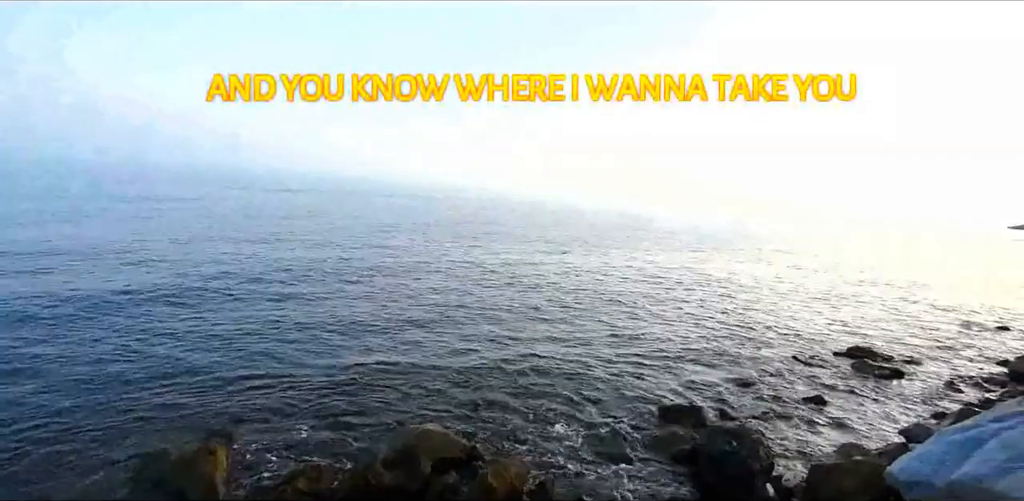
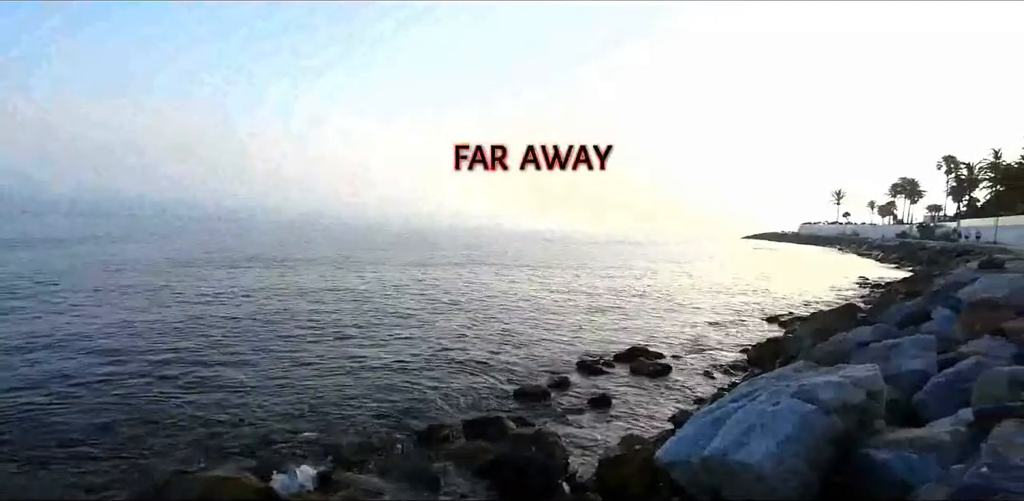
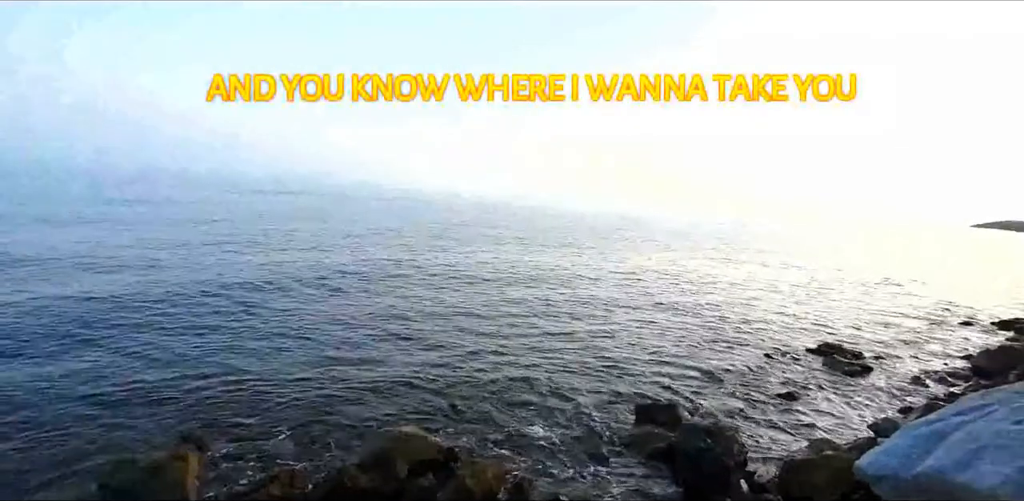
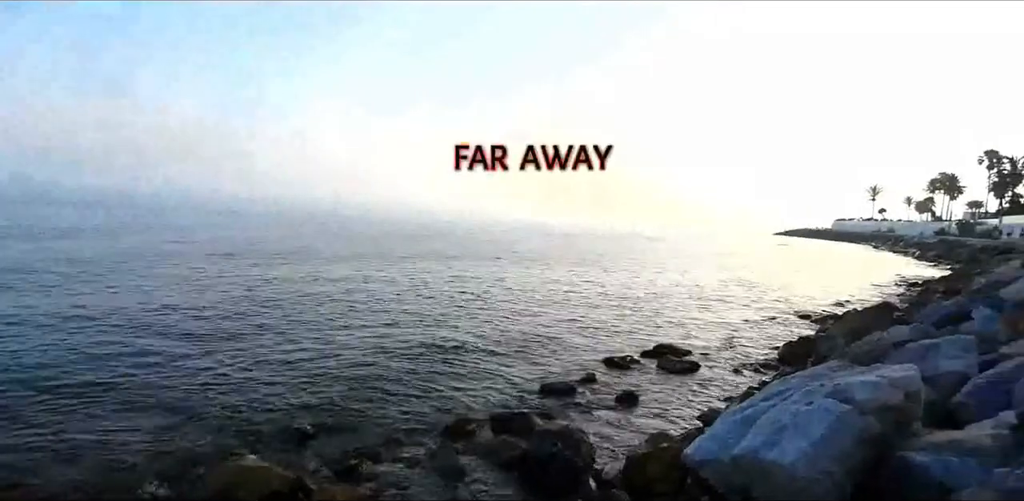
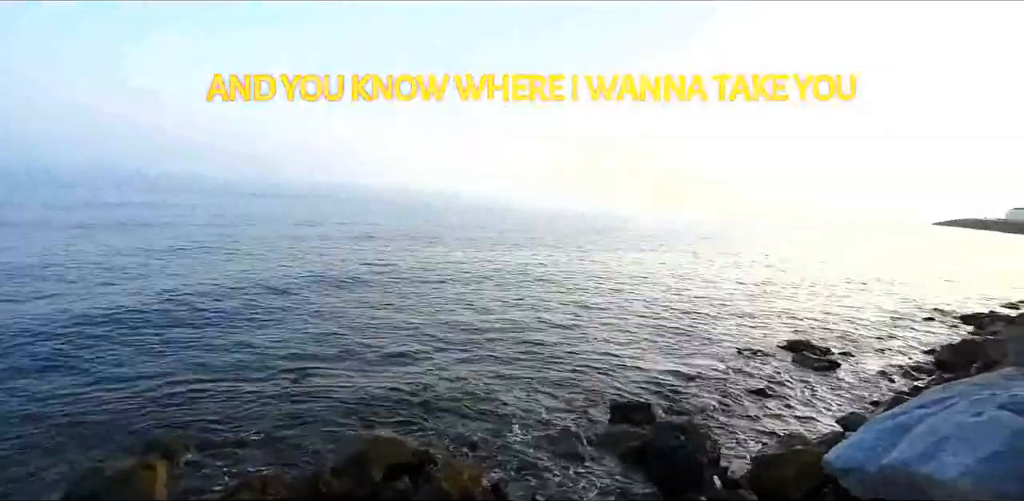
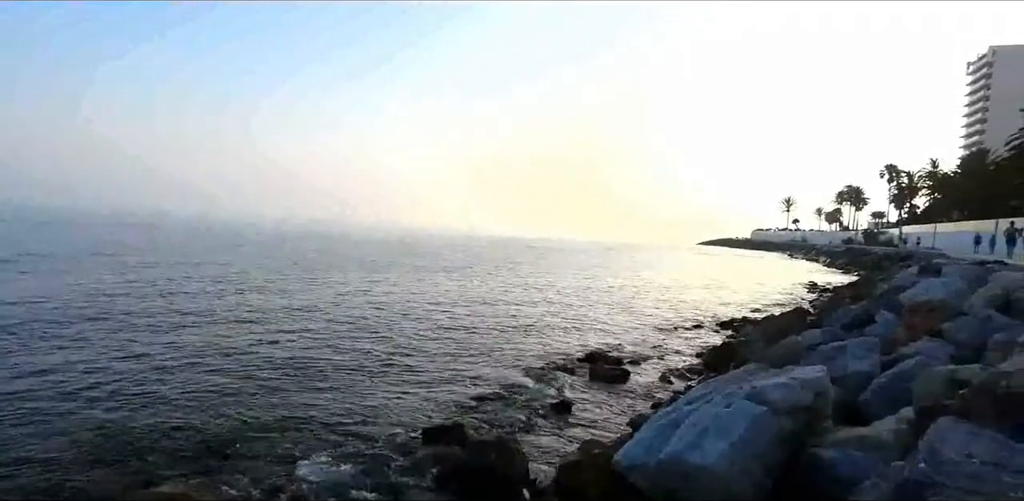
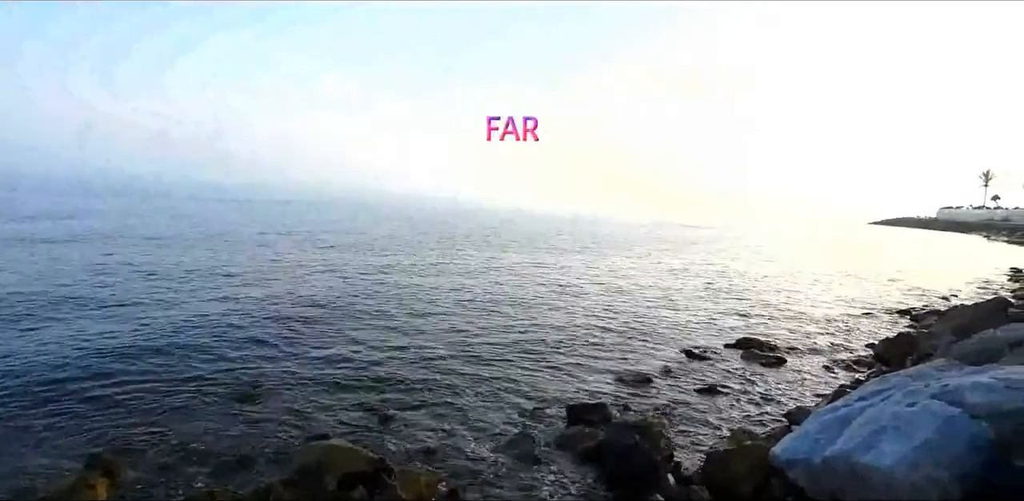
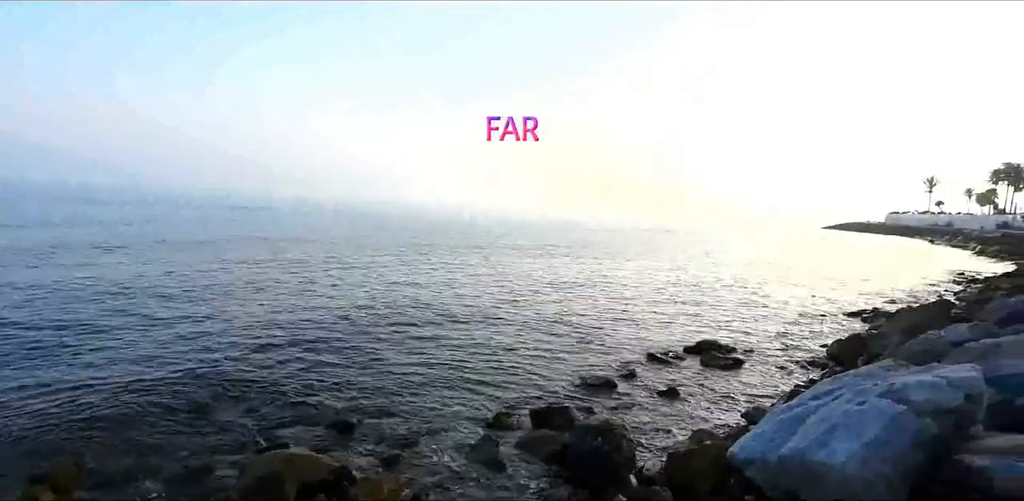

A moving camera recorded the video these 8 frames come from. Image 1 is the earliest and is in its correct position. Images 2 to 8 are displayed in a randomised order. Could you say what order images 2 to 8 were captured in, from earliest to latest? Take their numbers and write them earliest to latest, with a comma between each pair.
3, 5, 7, 8, 4, 2, 6
